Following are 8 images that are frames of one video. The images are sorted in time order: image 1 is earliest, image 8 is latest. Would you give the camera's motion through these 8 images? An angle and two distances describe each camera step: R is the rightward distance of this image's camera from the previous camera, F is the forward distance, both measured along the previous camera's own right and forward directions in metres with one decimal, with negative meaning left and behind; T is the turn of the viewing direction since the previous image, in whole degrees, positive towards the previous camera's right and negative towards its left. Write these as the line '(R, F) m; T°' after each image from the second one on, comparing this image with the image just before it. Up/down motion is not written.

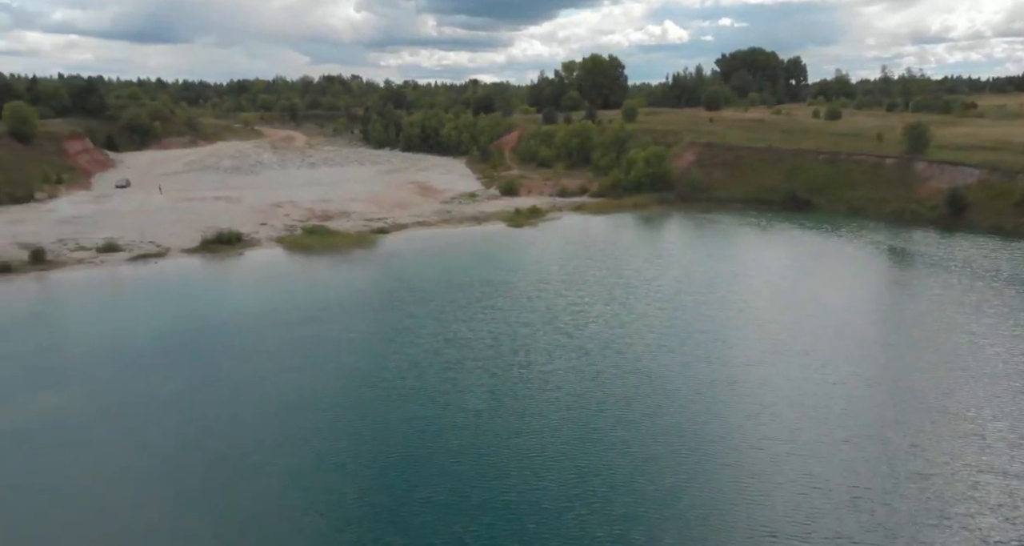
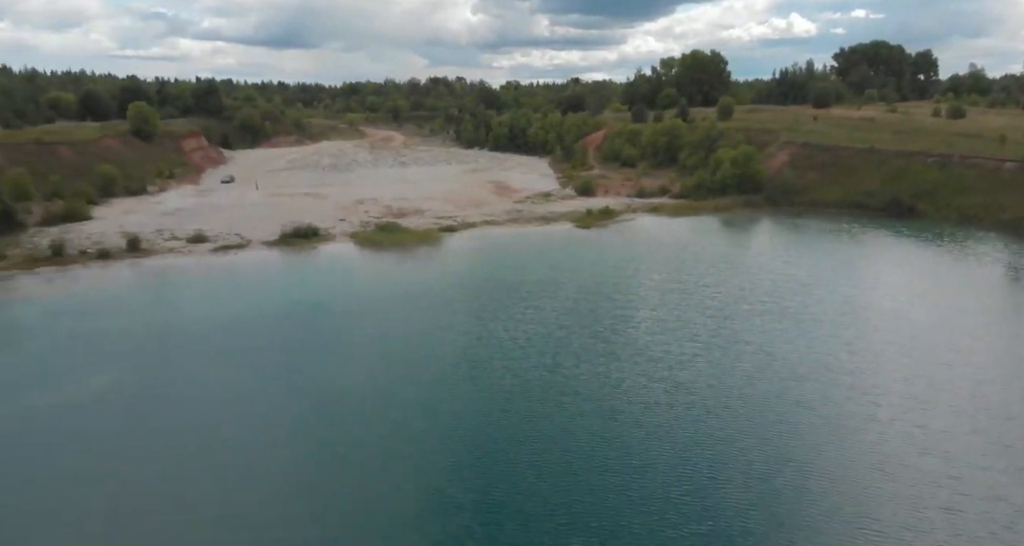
(+1.0, +0.1) m; -8°
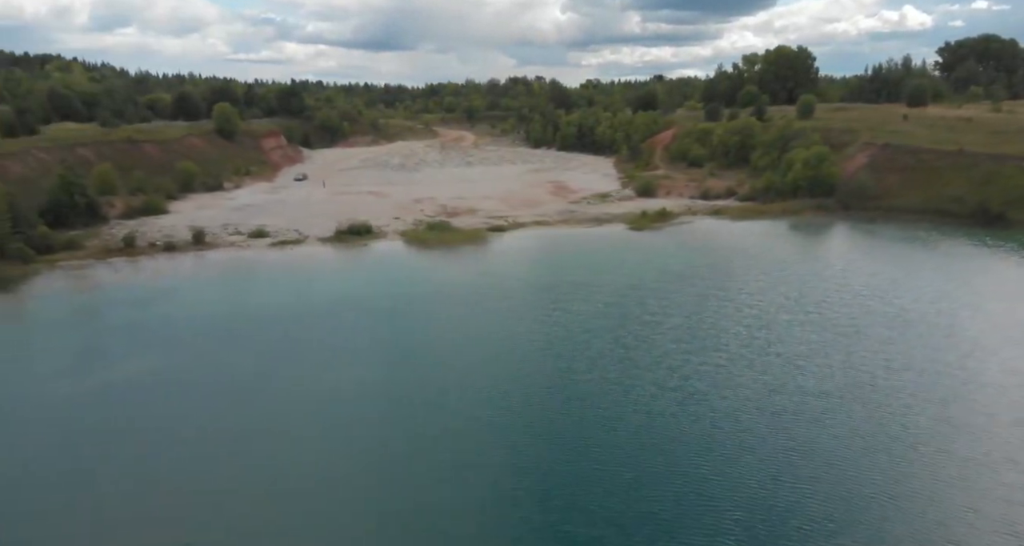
(+0.9, +0.1) m; -6°
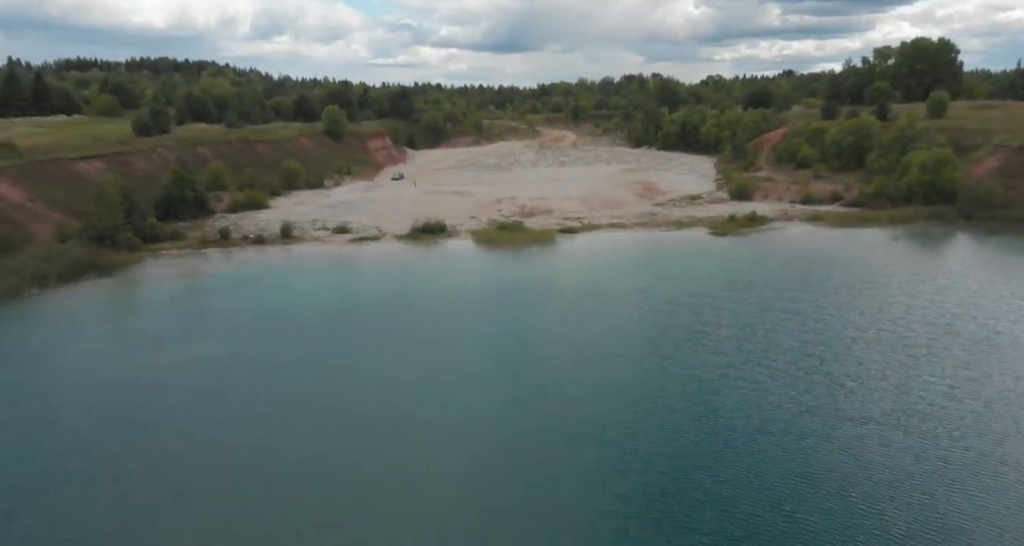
(+1.2, +0.1) m; -9°
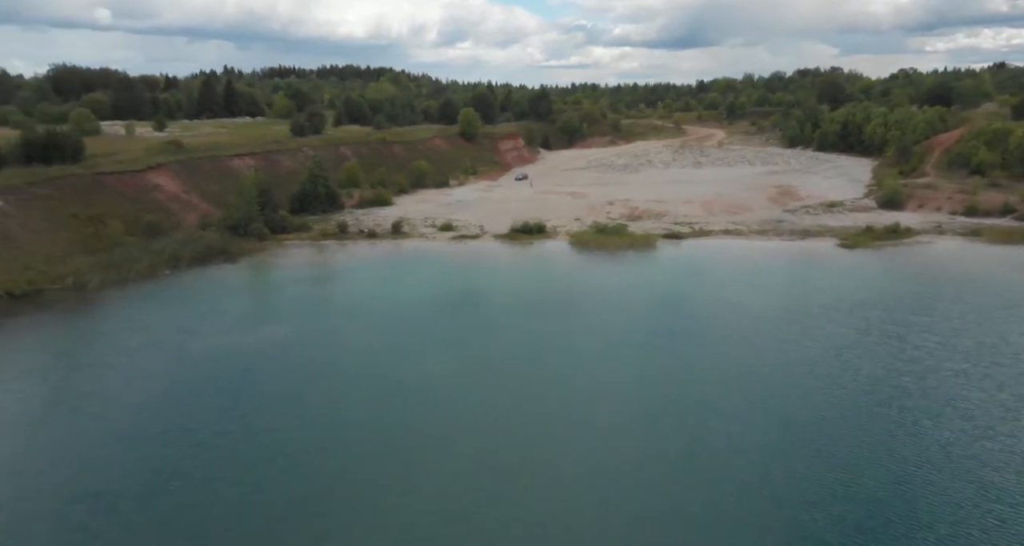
(+1.6, +0.2) m; -12°
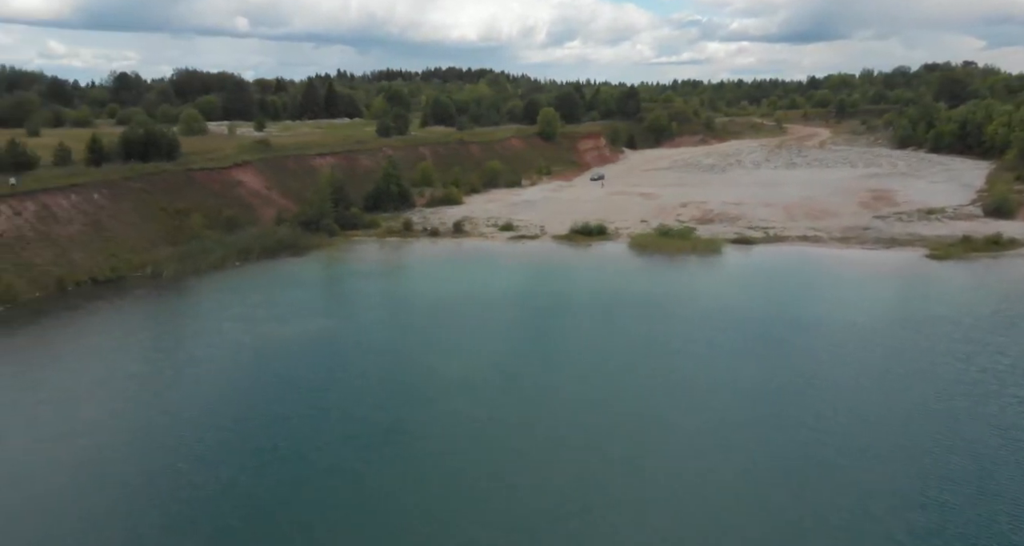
(+1.1, 0.0) m; -8°
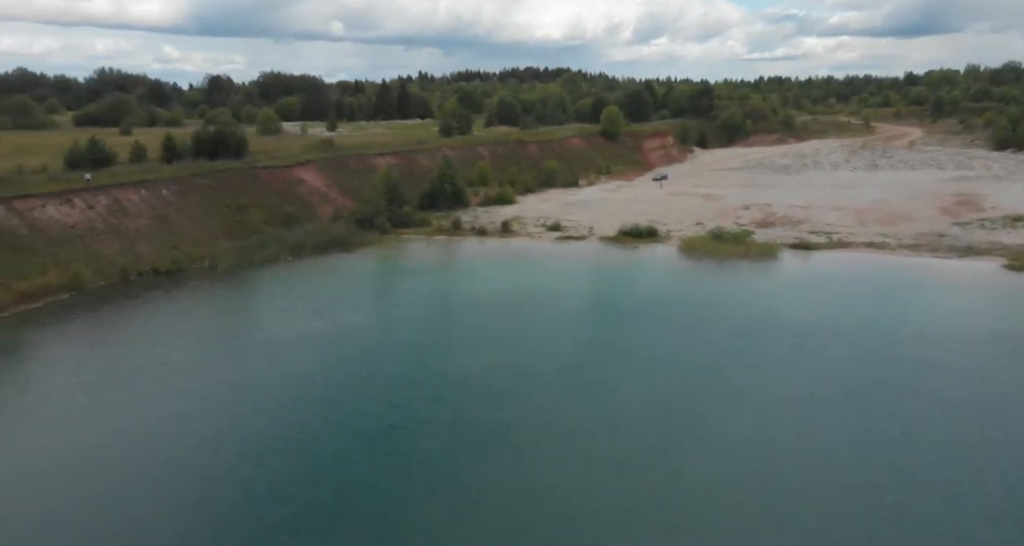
(+0.8, 0.0) m; -6°
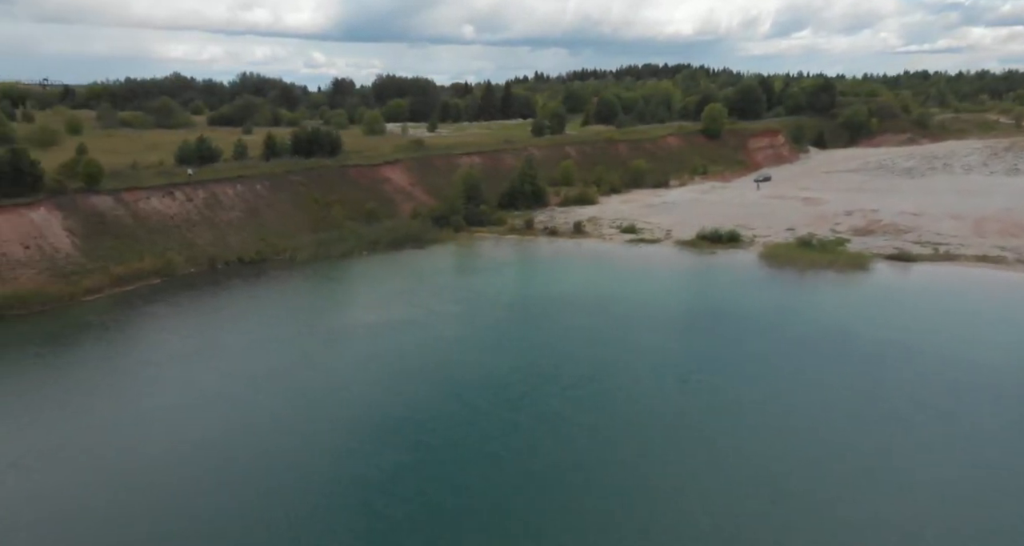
(+1.2, 0.0) m; -9°
